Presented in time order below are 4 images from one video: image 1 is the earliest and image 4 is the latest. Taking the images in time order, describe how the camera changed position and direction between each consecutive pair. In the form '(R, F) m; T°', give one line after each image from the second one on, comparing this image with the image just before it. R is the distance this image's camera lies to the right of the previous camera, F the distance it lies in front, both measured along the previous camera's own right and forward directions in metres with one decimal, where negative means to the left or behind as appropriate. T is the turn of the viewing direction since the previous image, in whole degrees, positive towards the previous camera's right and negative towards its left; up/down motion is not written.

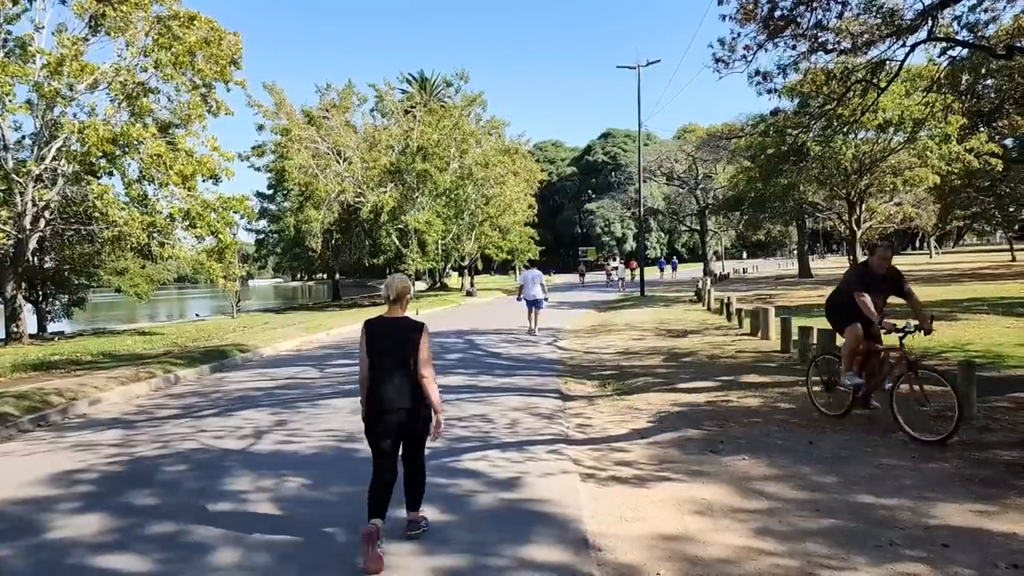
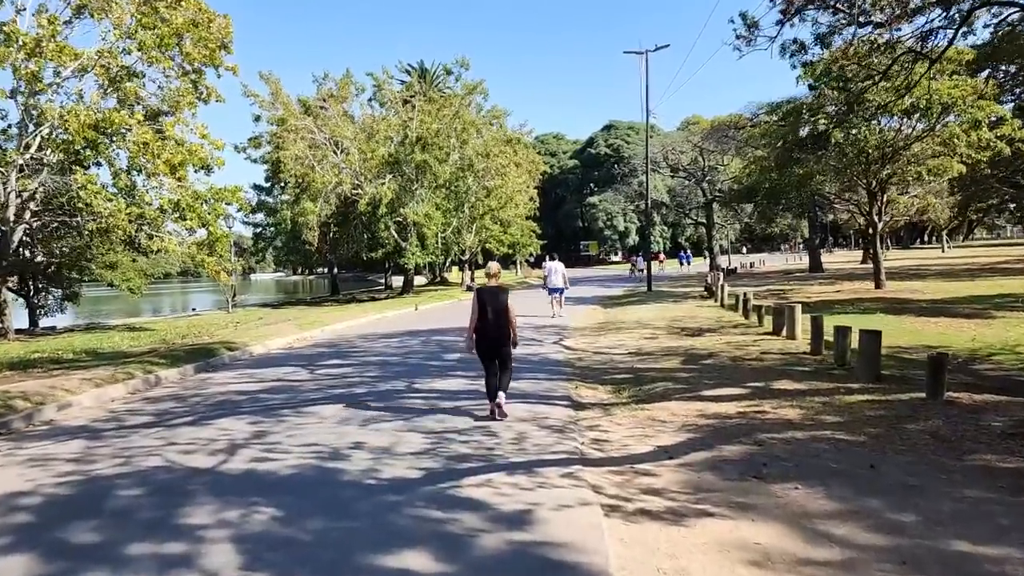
(-0.1, +1.0) m; 0°
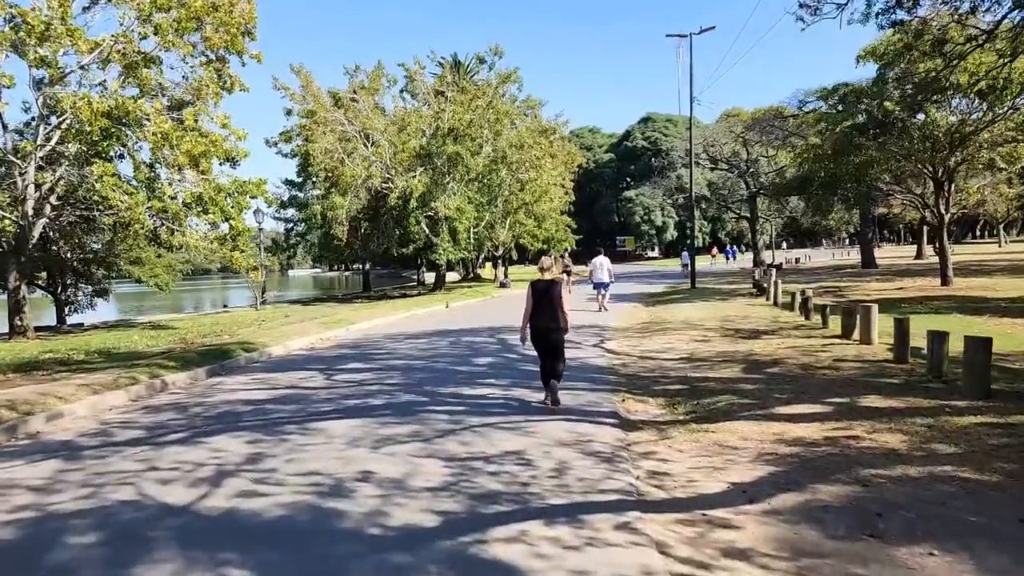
(0.0, +1.3) m; -3°
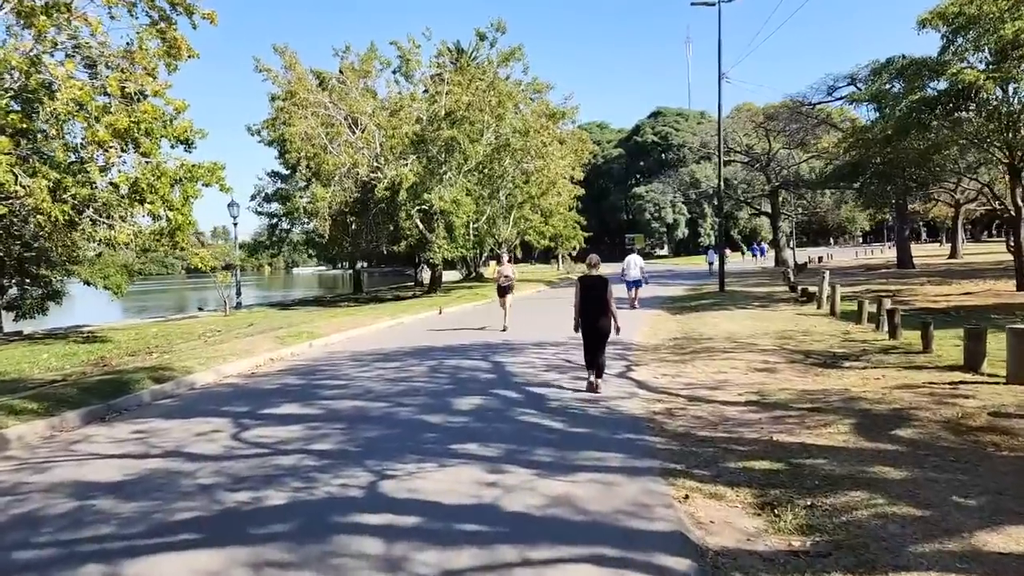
(+0.1, +3.6) m; -1°
